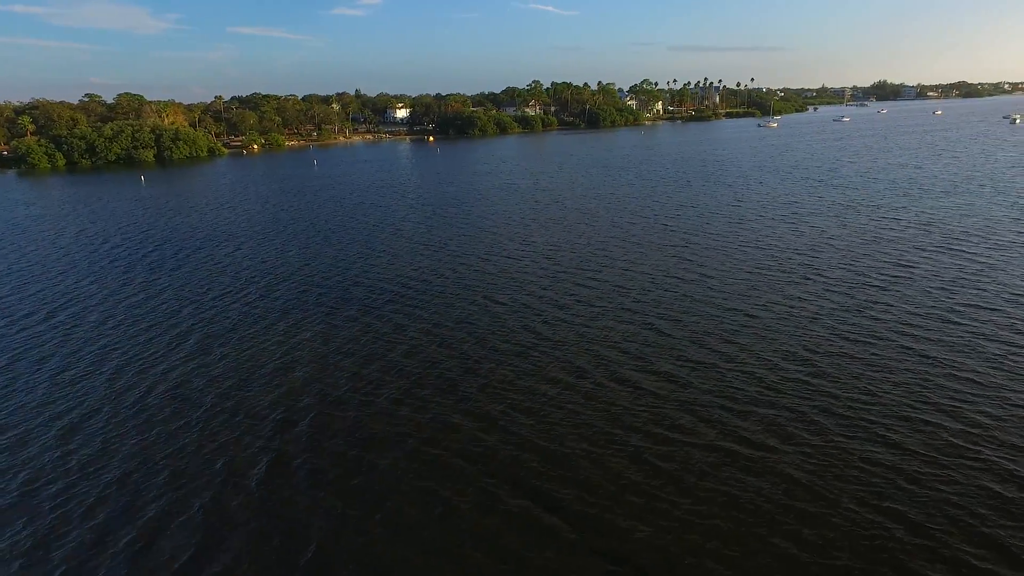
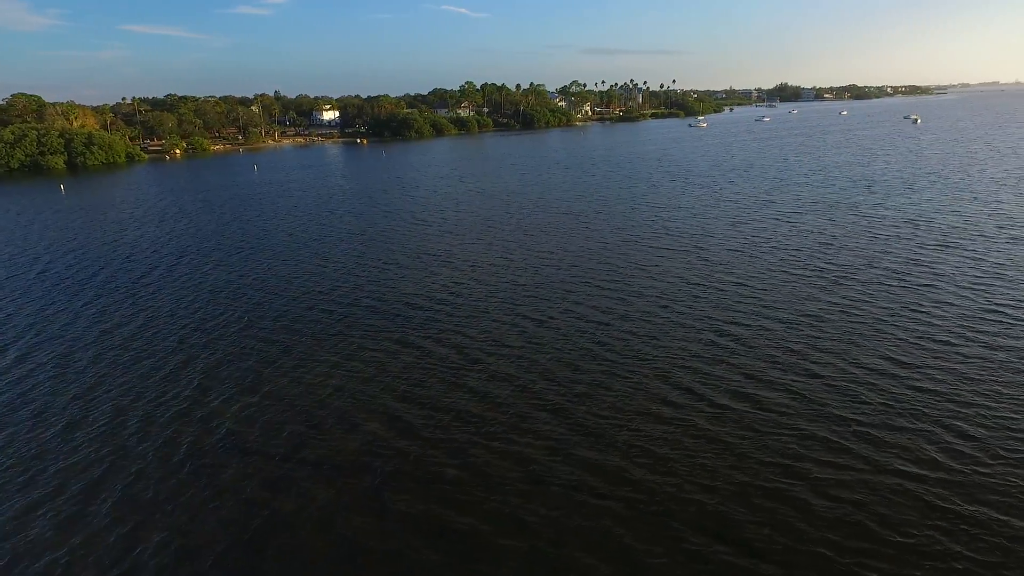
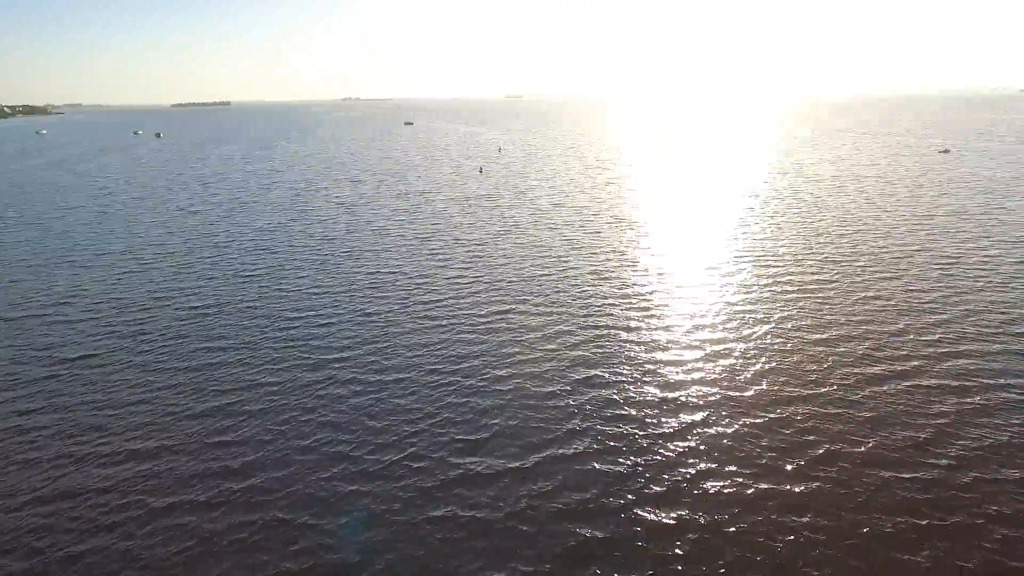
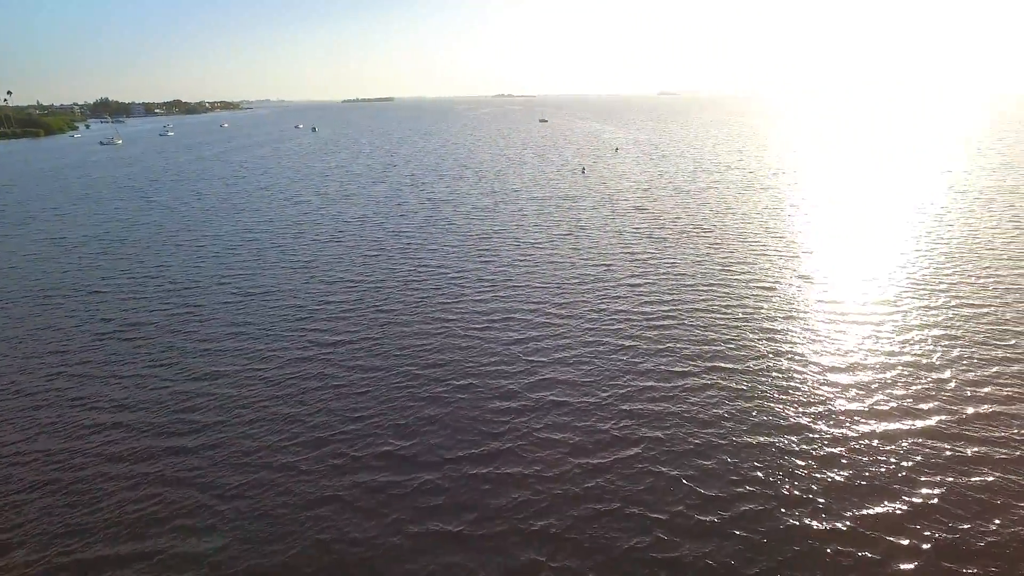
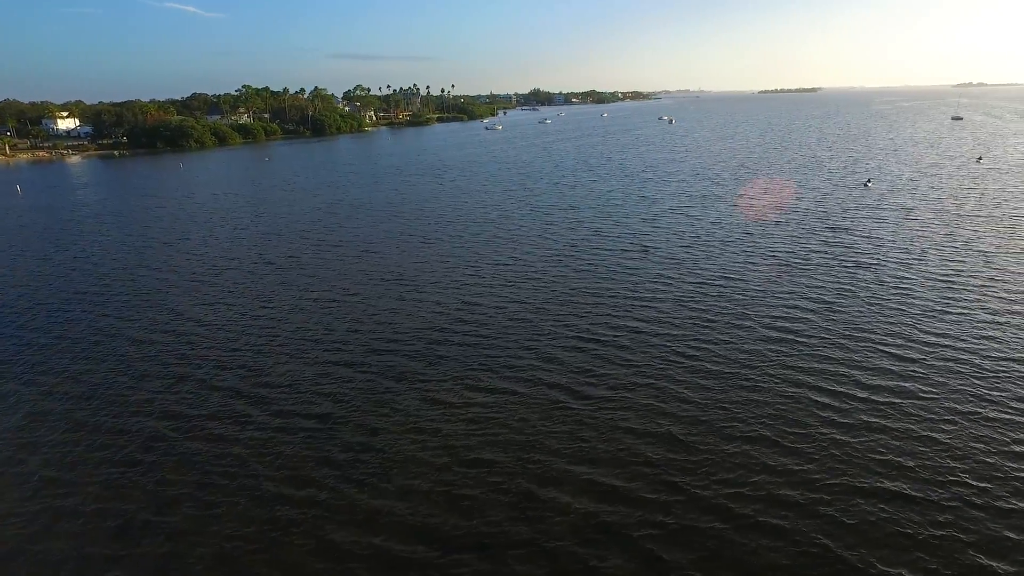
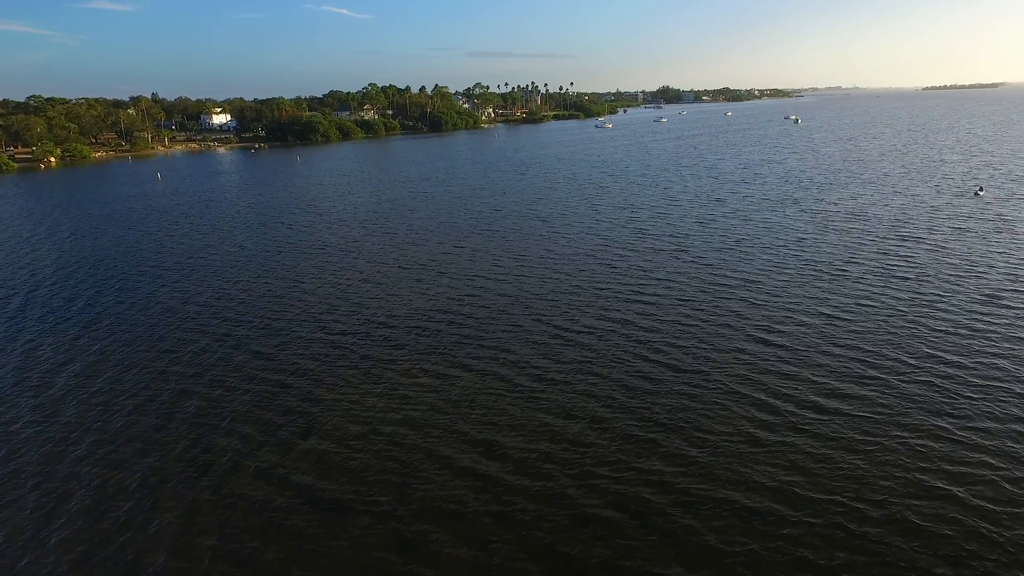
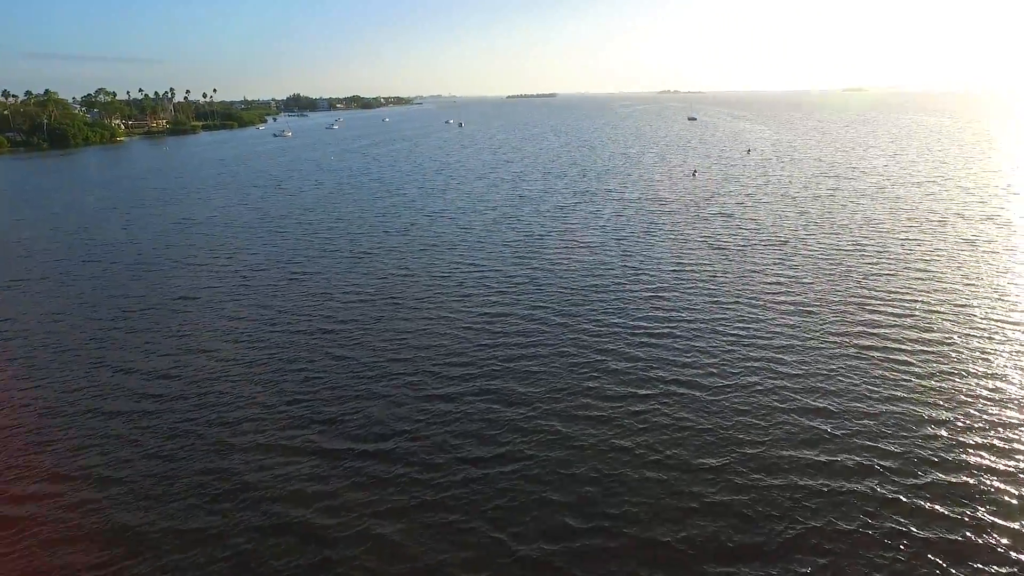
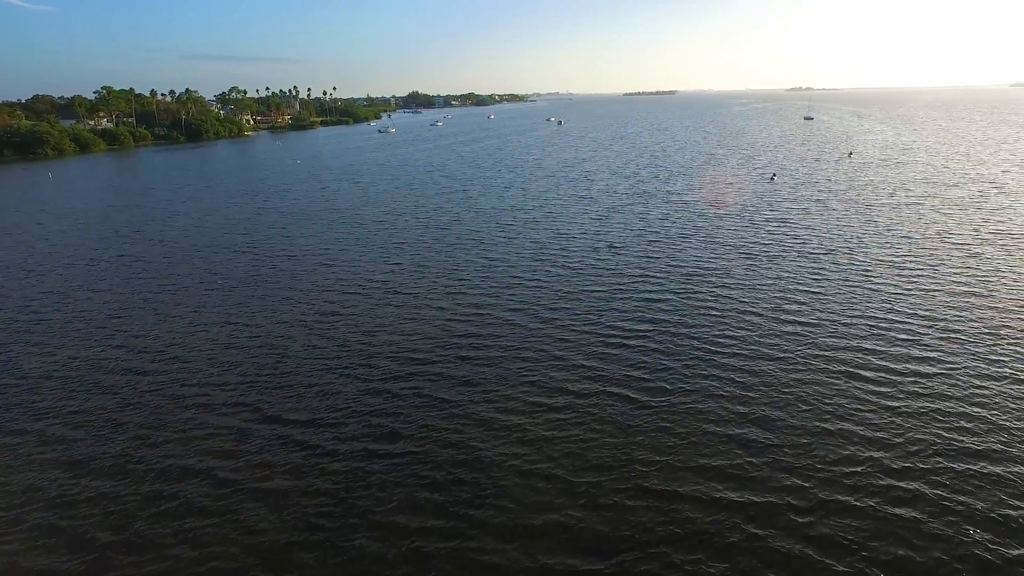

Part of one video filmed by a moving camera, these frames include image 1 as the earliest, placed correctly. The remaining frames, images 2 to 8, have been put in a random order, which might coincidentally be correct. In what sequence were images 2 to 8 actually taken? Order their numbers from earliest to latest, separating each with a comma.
2, 6, 5, 8, 7, 4, 3
